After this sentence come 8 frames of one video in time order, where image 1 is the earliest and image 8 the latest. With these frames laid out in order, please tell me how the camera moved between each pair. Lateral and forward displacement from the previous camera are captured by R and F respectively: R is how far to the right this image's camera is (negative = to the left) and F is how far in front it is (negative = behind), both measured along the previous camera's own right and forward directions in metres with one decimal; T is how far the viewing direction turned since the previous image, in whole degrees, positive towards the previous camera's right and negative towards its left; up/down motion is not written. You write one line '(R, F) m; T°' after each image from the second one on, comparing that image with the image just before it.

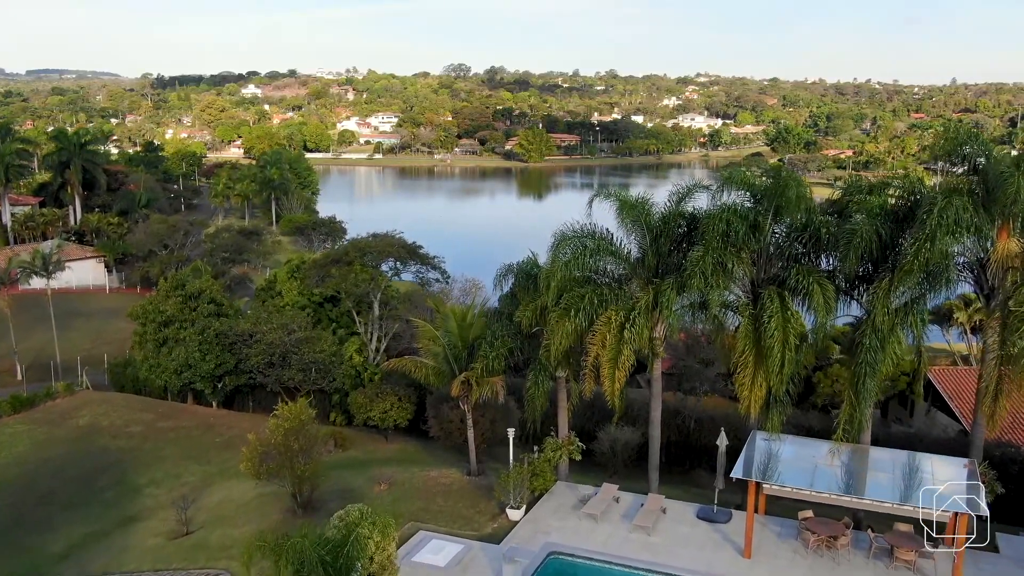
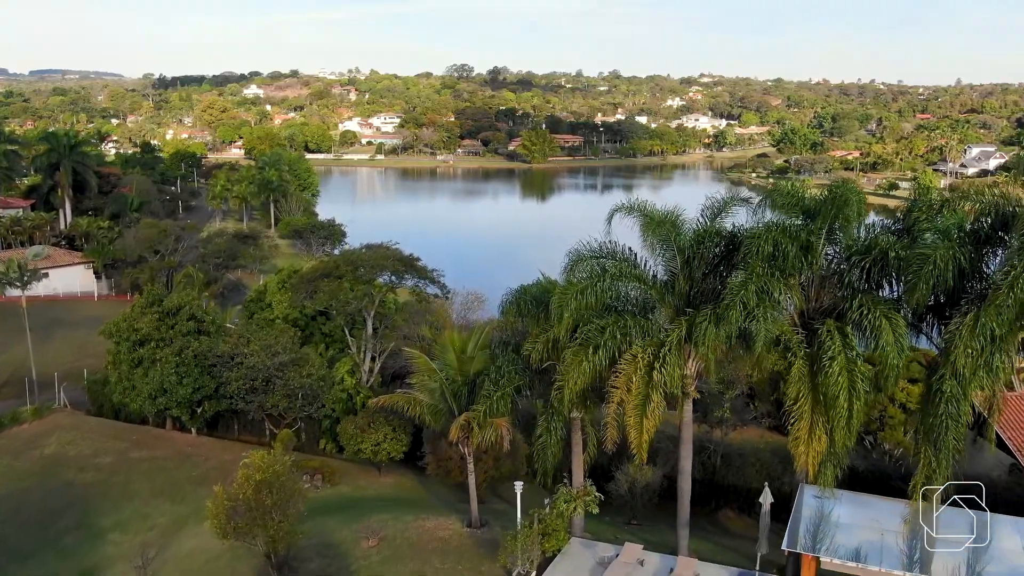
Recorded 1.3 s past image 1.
(-0.1, +1.7) m; 0°
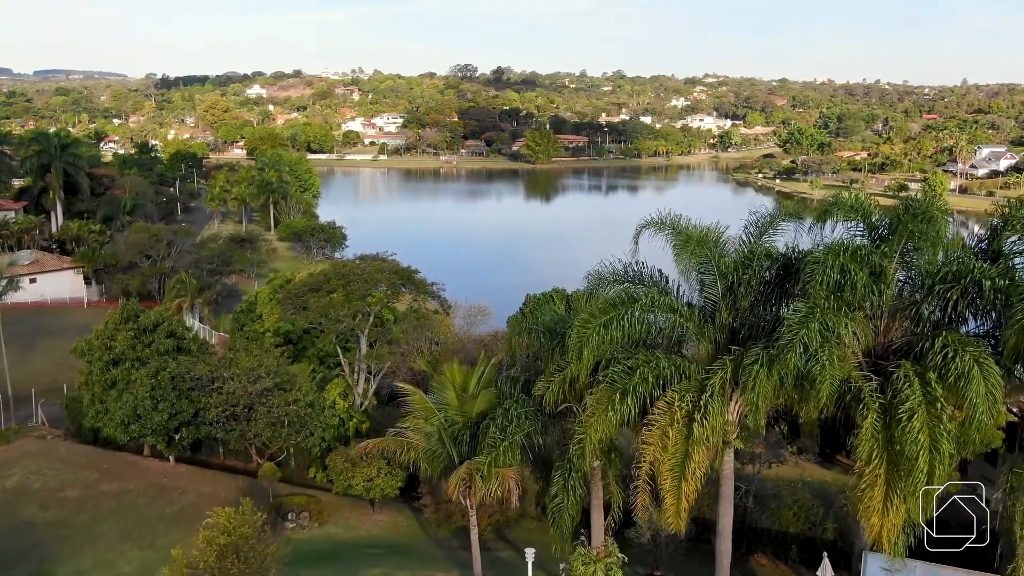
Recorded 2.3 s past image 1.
(-0.1, +1.6) m; 0°
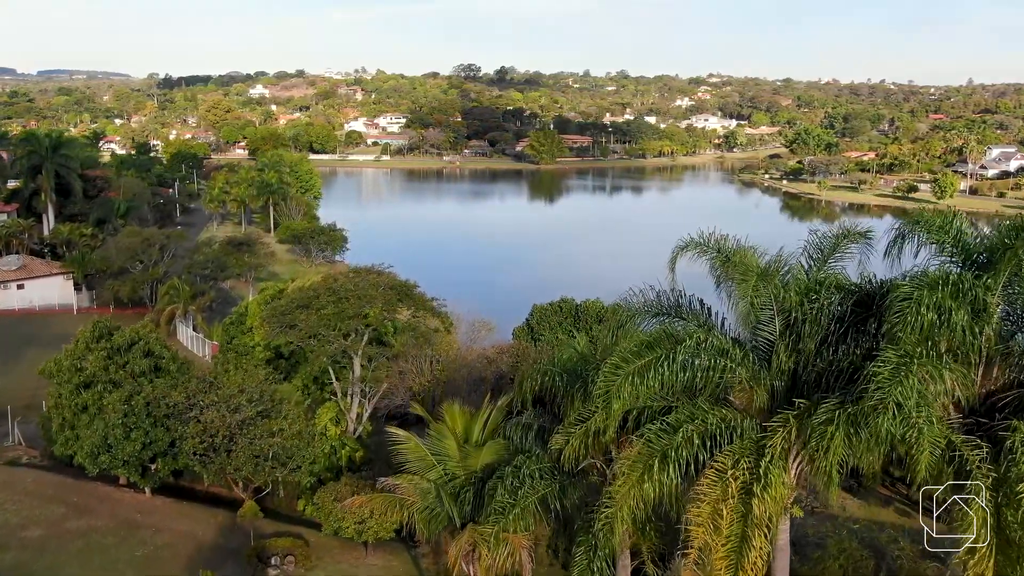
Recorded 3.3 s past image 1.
(-0.1, +1.5) m; 0°
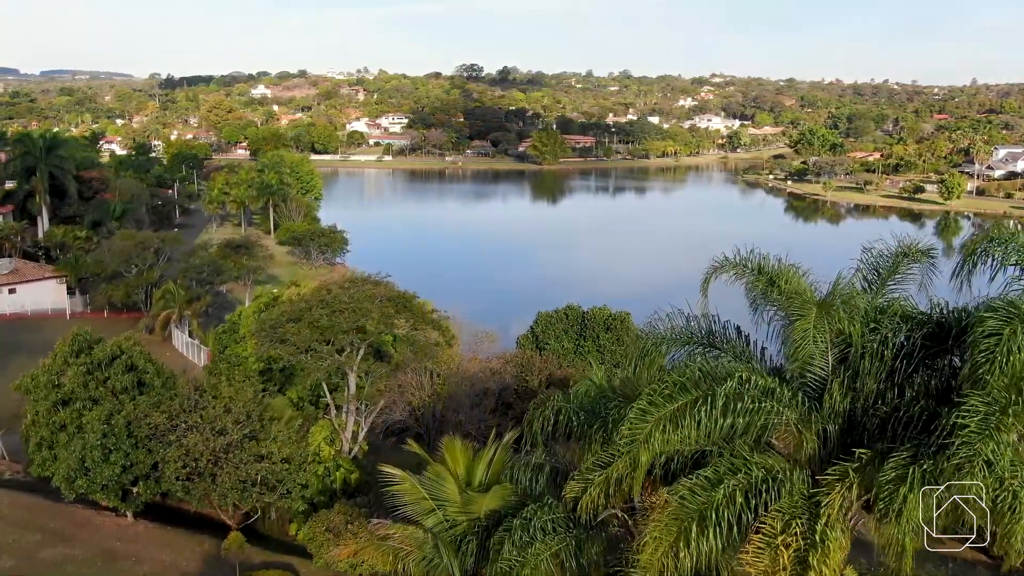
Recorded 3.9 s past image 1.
(0.0, +1.0) m; 0°
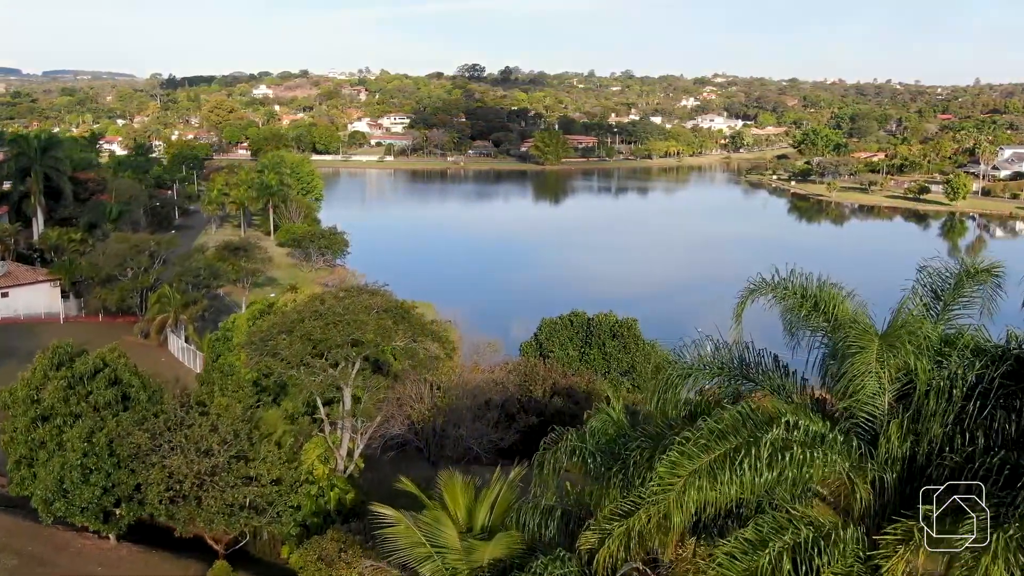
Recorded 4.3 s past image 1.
(0.0, +0.8) m; 0°
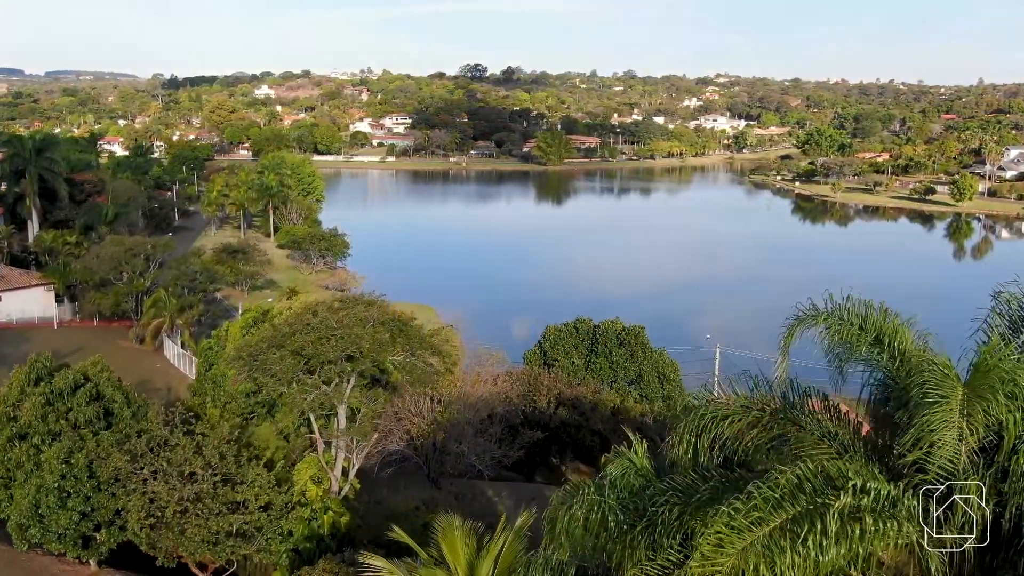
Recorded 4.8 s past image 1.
(0.0, +0.8) m; 0°
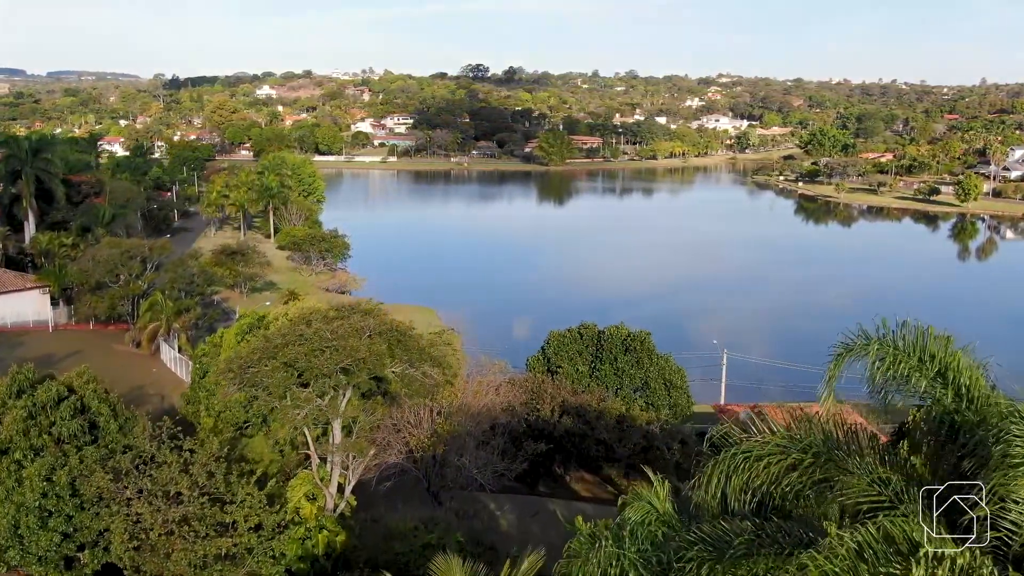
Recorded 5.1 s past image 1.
(0.0, +0.6) m; 0°
